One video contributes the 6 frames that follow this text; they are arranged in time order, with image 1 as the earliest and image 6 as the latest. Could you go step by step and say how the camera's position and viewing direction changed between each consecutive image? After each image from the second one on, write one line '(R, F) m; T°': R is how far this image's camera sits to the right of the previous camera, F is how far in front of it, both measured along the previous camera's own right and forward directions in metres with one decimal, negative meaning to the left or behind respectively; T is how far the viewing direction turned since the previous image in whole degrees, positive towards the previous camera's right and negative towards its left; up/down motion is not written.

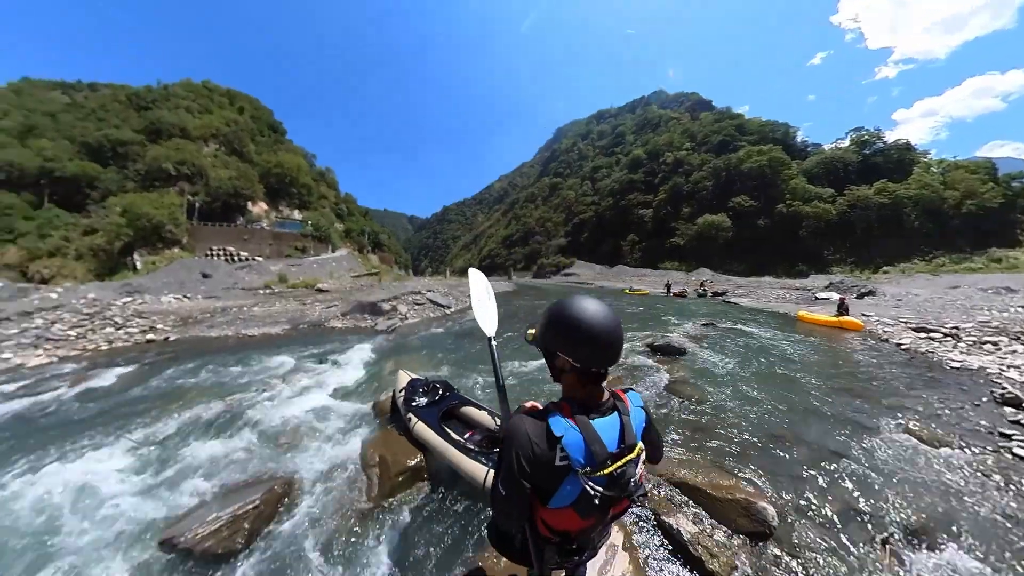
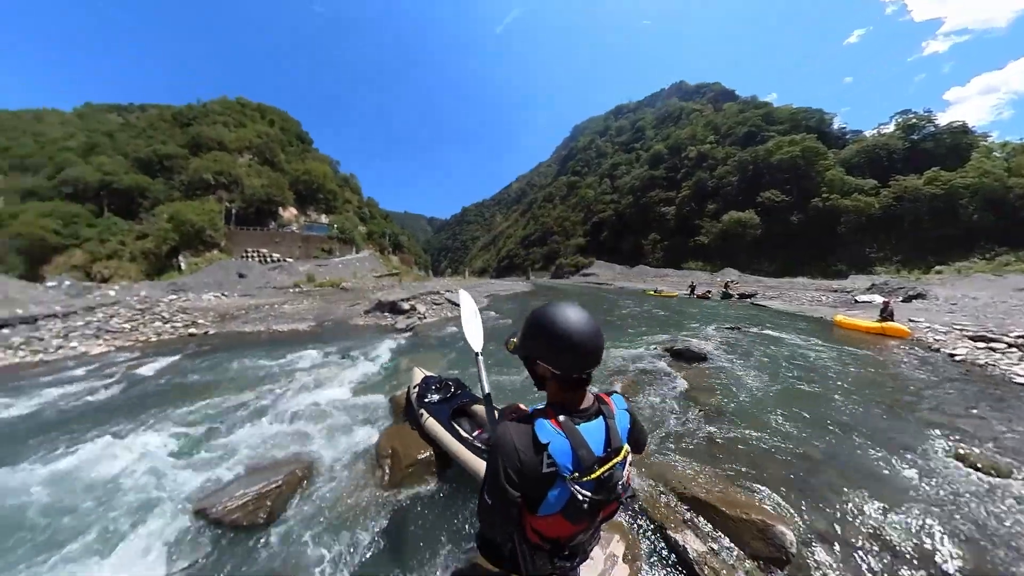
(+0.4, 0.0) m; -6°
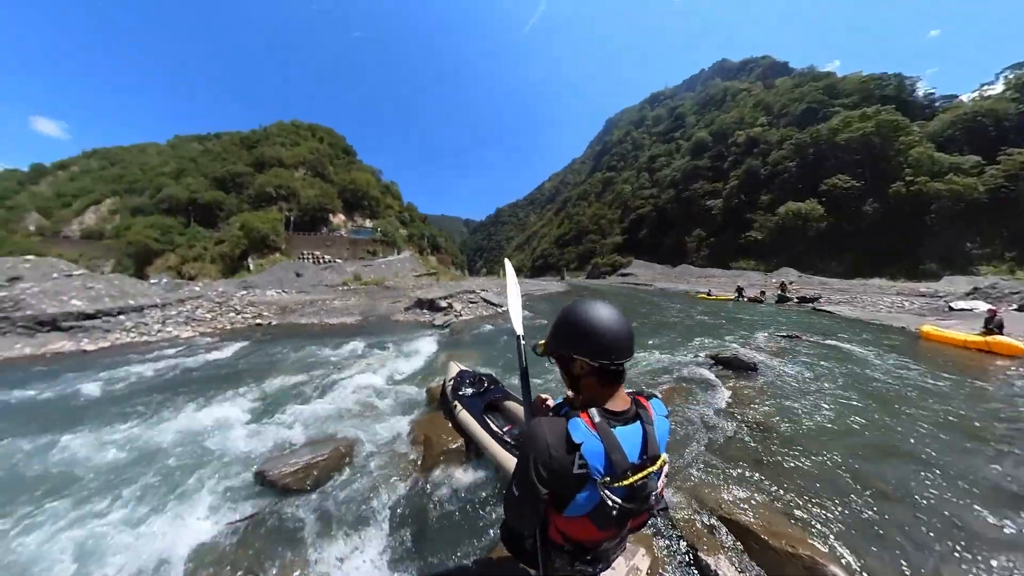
(+0.8, 0.0) m; -12°
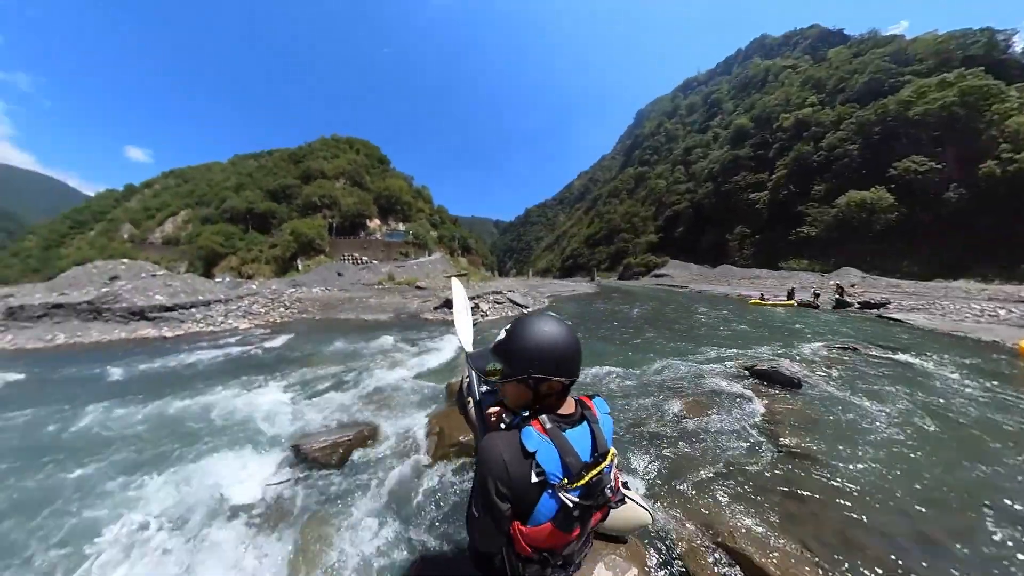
(+0.9, +0.1) m; -11°
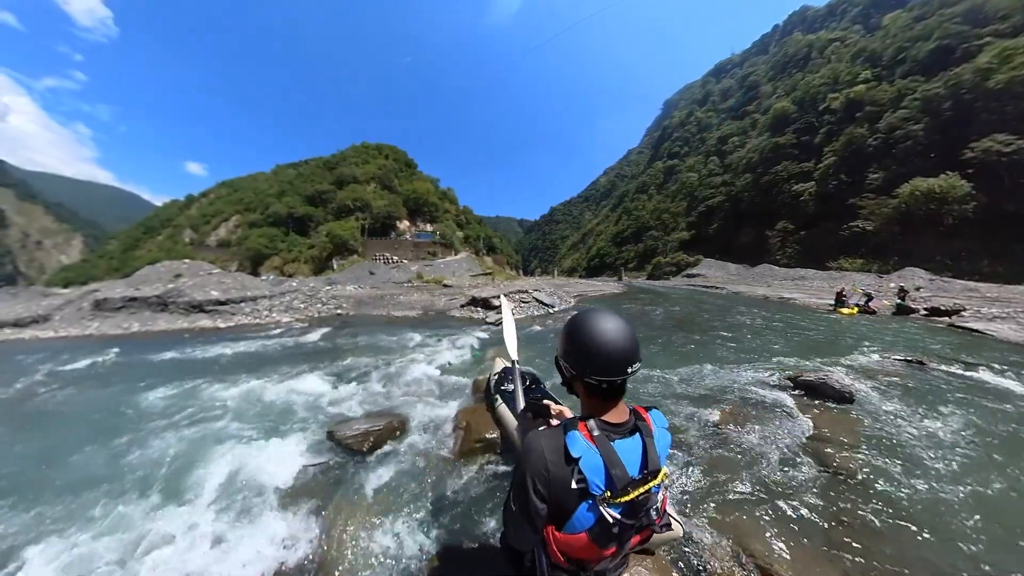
(+0.7, +0.1) m; -9°
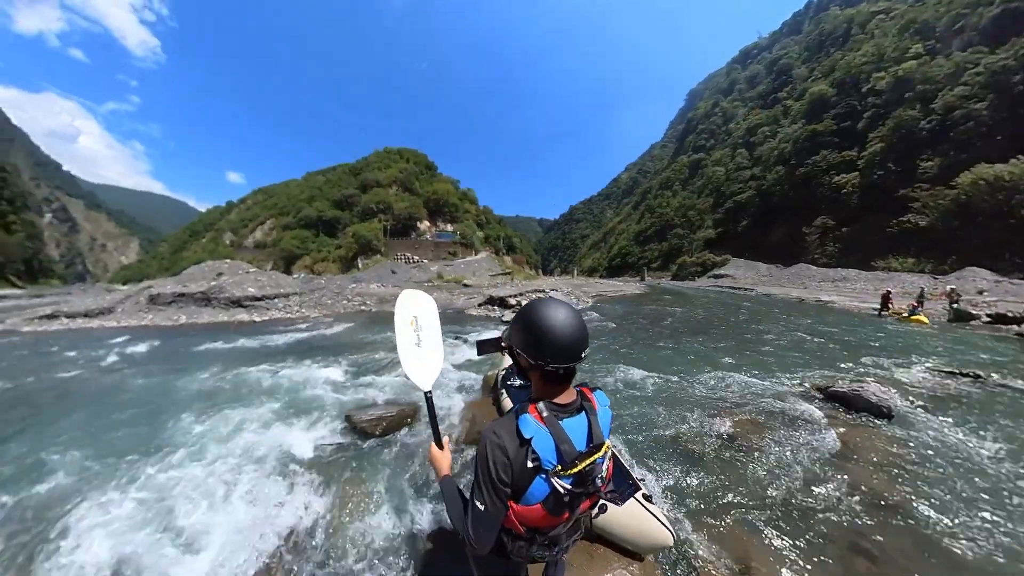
(+0.5, +0.1) m; -7°
